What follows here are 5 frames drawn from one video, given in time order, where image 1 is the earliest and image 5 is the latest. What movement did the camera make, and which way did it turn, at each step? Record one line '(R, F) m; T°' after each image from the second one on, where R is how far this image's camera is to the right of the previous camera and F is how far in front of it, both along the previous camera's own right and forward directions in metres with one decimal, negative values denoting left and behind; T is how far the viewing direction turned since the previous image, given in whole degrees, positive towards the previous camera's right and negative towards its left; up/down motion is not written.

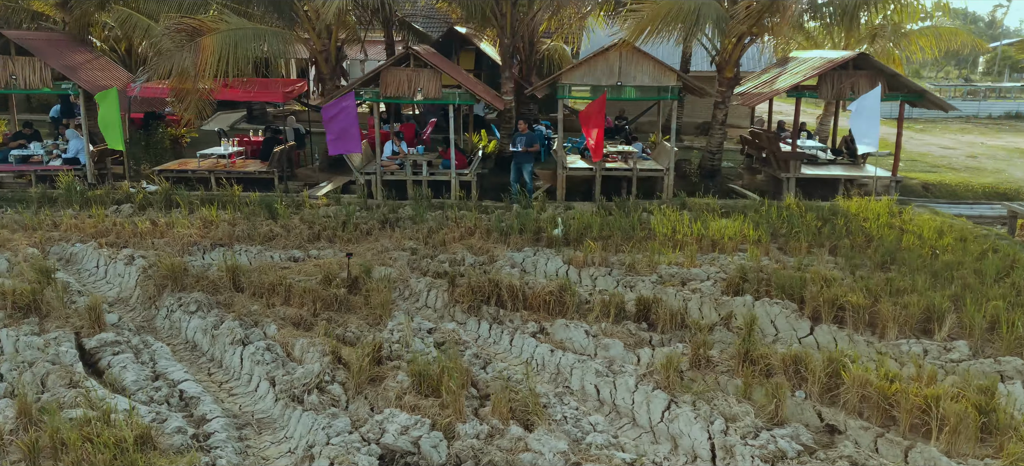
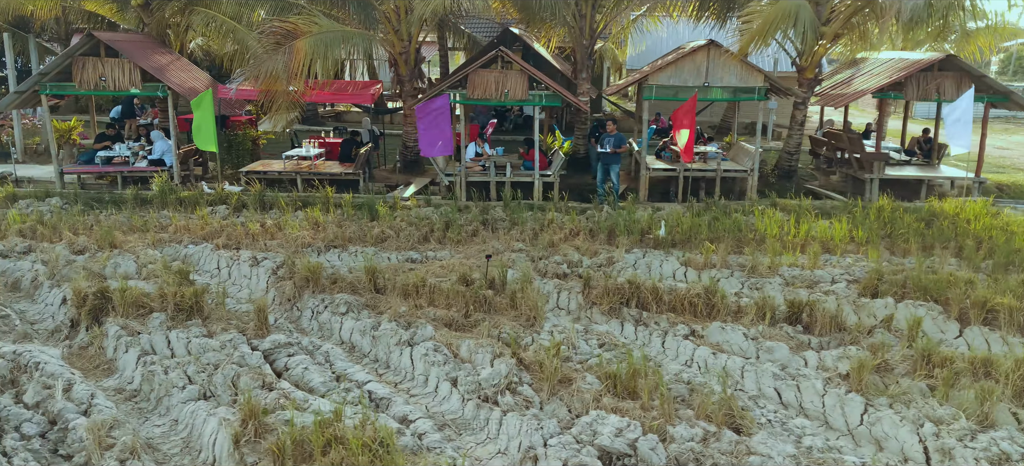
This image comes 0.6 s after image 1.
(-1.0, 0.0) m; 0°
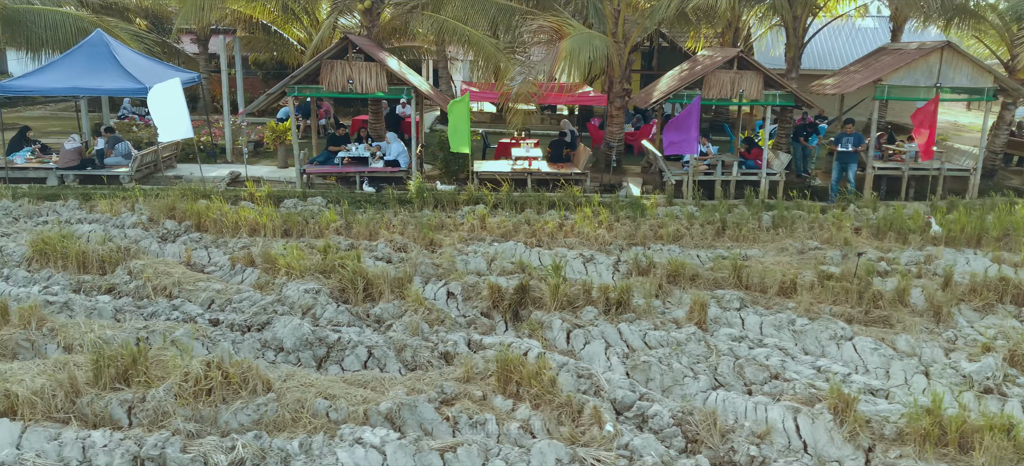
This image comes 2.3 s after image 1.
(-2.7, -0.2) m; 0°
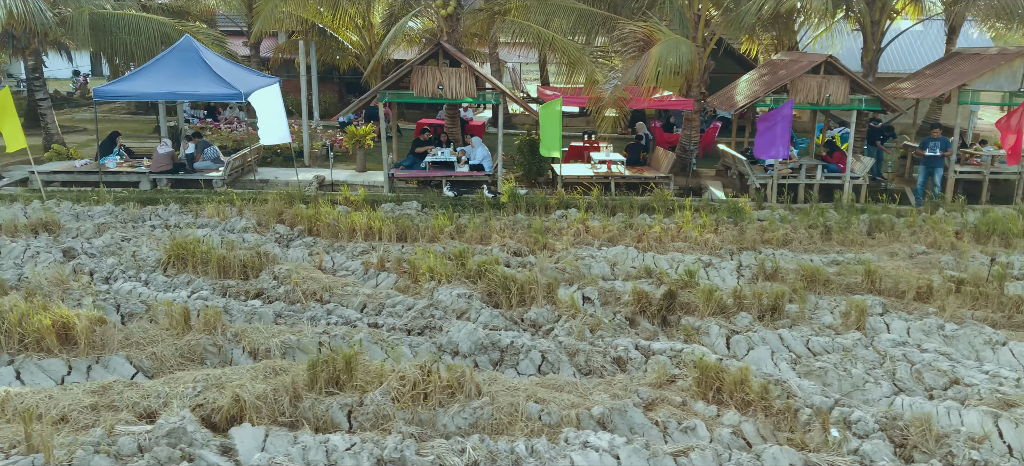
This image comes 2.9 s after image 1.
(-1.0, -0.1) m; 0°
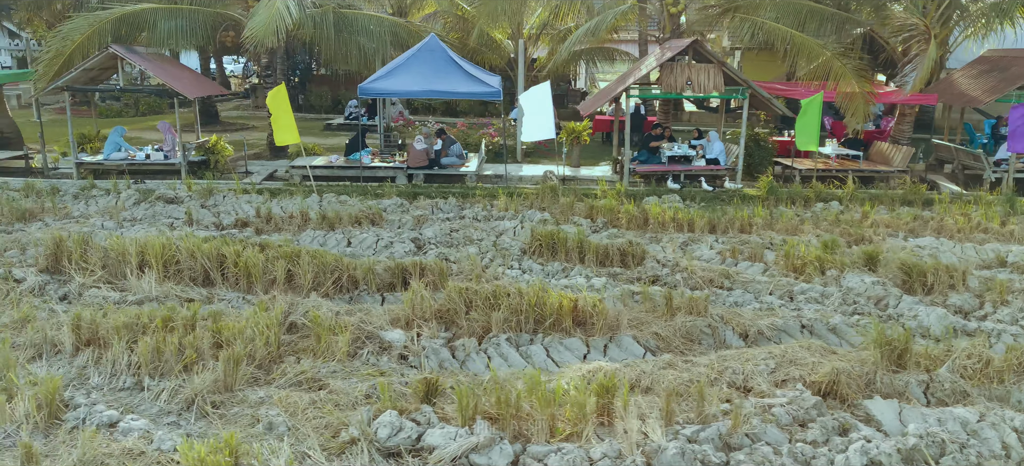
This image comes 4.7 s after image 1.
(-2.8, -0.3) m; -1°
